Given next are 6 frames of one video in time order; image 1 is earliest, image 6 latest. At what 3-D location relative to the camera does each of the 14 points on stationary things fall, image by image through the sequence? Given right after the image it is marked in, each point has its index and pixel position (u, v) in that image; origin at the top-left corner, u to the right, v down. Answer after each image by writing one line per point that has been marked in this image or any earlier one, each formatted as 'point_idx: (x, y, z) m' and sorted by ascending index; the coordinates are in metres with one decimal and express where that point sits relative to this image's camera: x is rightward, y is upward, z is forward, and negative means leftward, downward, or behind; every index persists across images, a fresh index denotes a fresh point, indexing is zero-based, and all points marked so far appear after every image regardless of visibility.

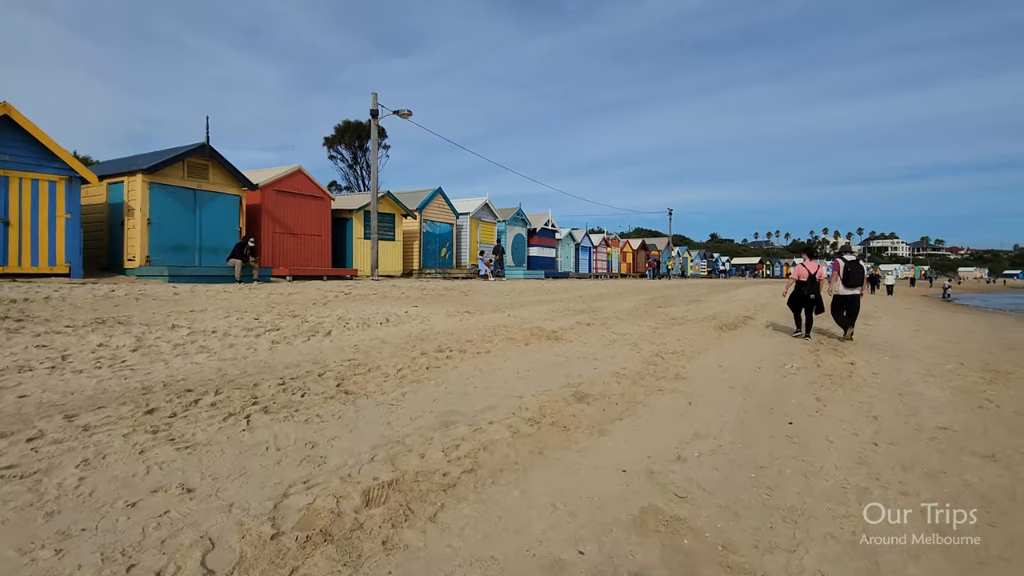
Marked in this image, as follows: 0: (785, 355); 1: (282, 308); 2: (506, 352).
0: (+5.5, -1.4, +10.5) m
1: (-4.9, -0.4, +11.0) m
2: (-0.1, -1.1, +9.0) m
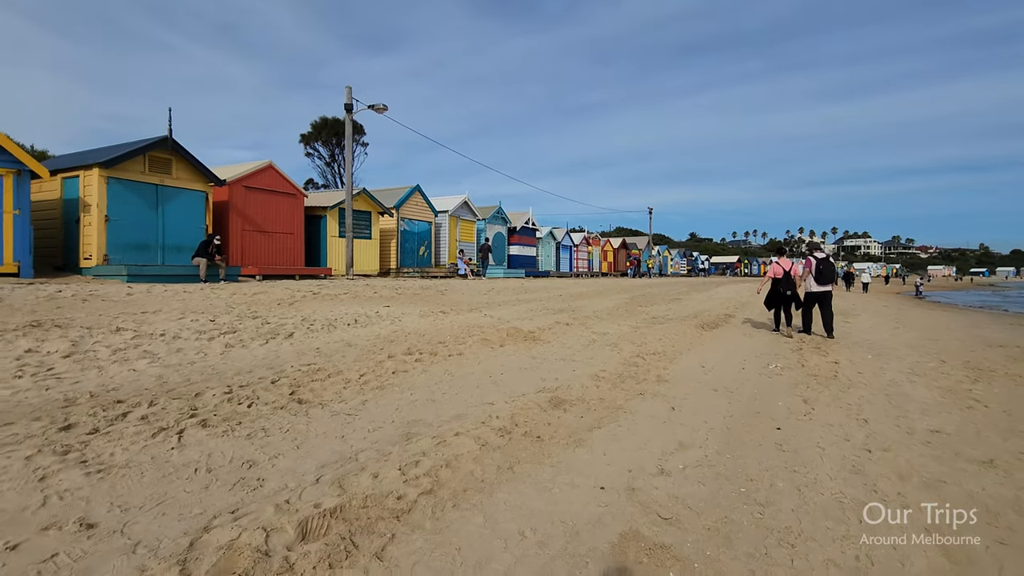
0: (+5.0, -1.3, +10.2) m
1: (-5.4, -0.4, +10.3) m
2: (-0.5, -1.1, +8.5) m
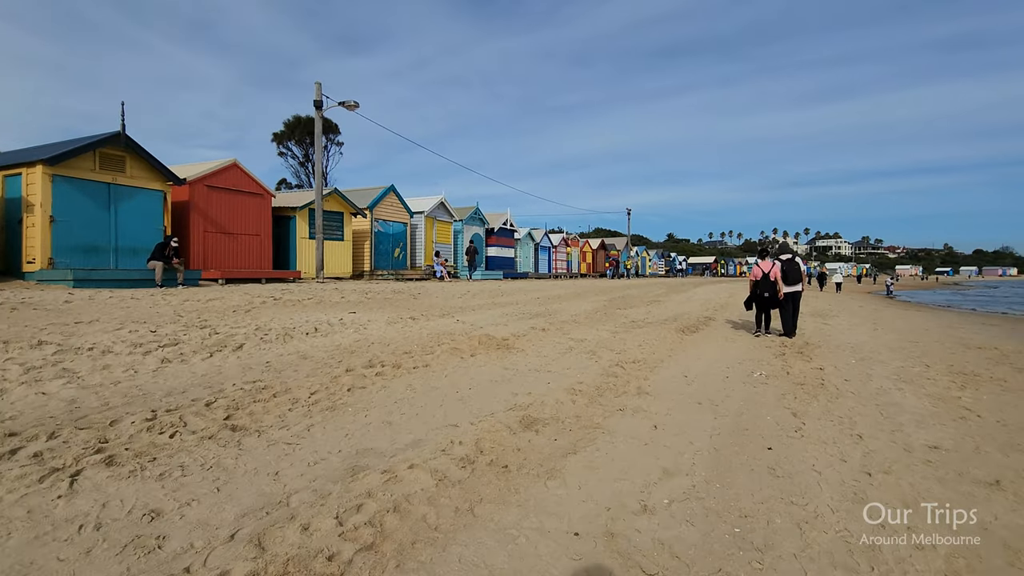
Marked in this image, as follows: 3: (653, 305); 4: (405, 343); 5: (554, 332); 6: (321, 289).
0: (+4.5, -1.4, +9.8) m
1: (-5.9, -0.5, +9.5) m
2: (-1.0, -1.2, +7.9) m
3: (+5.4, -0.7, +19.5) m
4: (-1.9, -1.0, +9.1) m
5: (+0.9, -1.0, +11.5) m
6: (-5.6, 0.0, +15.1) m
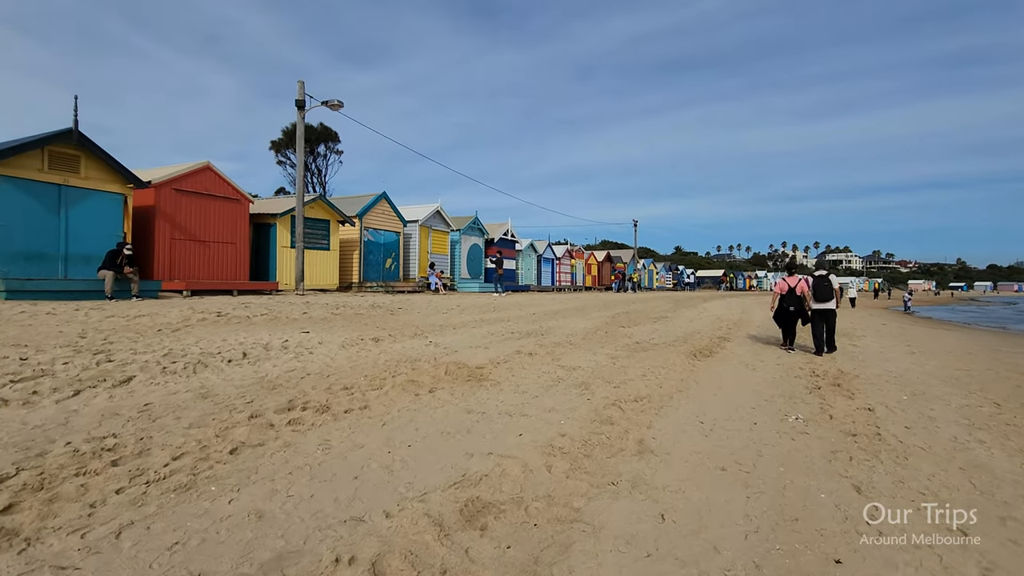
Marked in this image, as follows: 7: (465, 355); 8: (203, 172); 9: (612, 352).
0: (+4.1, -1.7, +7.9) m
1: (-6.3, -0.8, +7.8) m
2: (-1.4, -1.4, +6.1) m
3: (+5.1, -1.2, +17.7) m
4: (-2.3, -1.2, +7.3) m
5: (+0.6, -1.3, +9.7) m
6: (-5.9, -0.4, +13.4) m
7: (-0.9, -1.2, +9.5) m
8: (-11.6, +4.4, +19.3) m
9: (+2.1, -1.4, +11.1) m
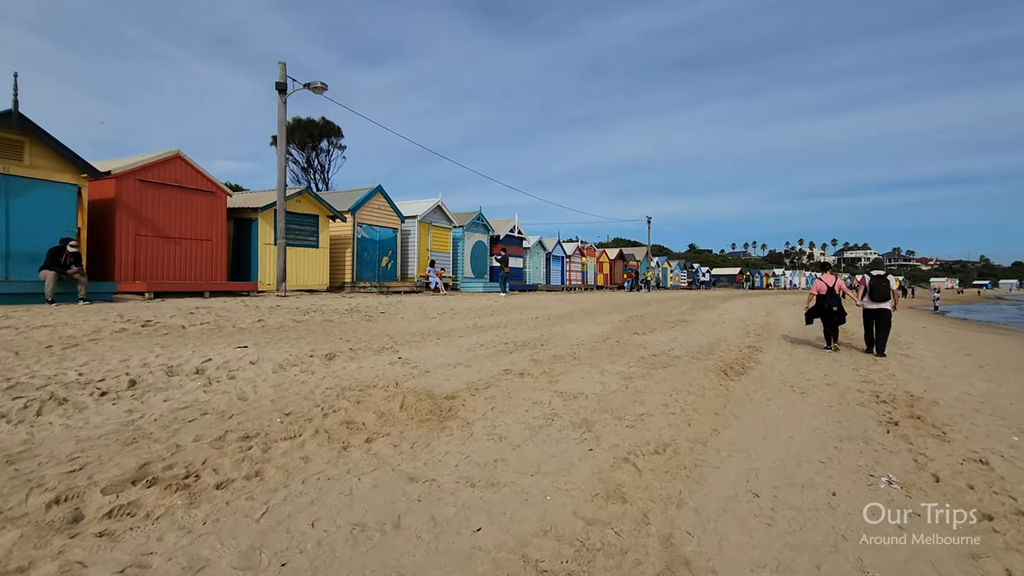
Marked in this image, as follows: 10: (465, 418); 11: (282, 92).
0: (+3.9, -1.8, +5.8) m
1: (-6.6, -0.8, +6.0) m
2: (-1.7, -1.5, +4.1) m
3: (+5.1, -1.2, +15.5) m
4: (-2.6, -1.3, +5.4) m
5: (+0.3, -1.4, +7.7) m
6: (-6.0, -0.5, +11.5) m
7: (-1.1, -1.3, +7.5) m
8: (-11.6, +4.3, +17.5) m
9: (+1.9, -1.4, +9.0) m
10: (-0.5, -1.4, +5.8) m
11: (-8.6, +7.4, +19.3) m
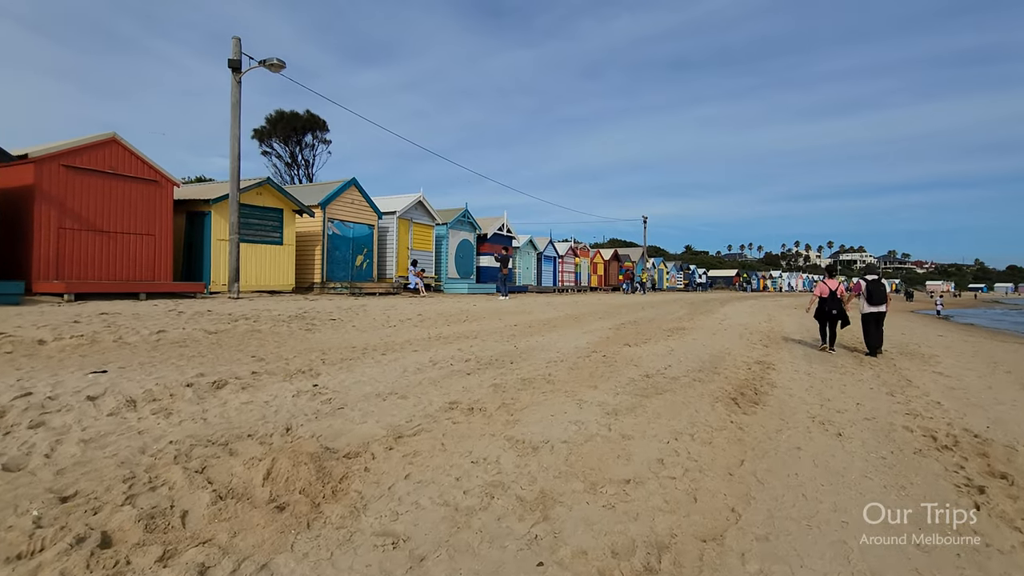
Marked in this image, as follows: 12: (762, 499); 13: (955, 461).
0: (+3.3, -1.9, +3.9) m
1: (-7.2, -0.9, +3.9) m
2: (-2.3, -1.6, +2.1) m
3: (+4.4, -1.4, +13.6) m
4: (-3.2, -1.4, +3.4) m
5: (-0.3, -1.5, +5.7) m
6: (-6.7, -0.5, +9.5) m
7: (-1.7, -1.4, +5.6) m
8: (-12.2, +4.3, +15.5) m
9: (+1.3, -1.5, +7.0) m
10: (-1.1, -1.5, +3.8) m
11: (-9.2, +7.3, +17.3) m
12: (+2.1, -1.8, +4.4) m
13: (+5.0, -1.9, +5.8) m
